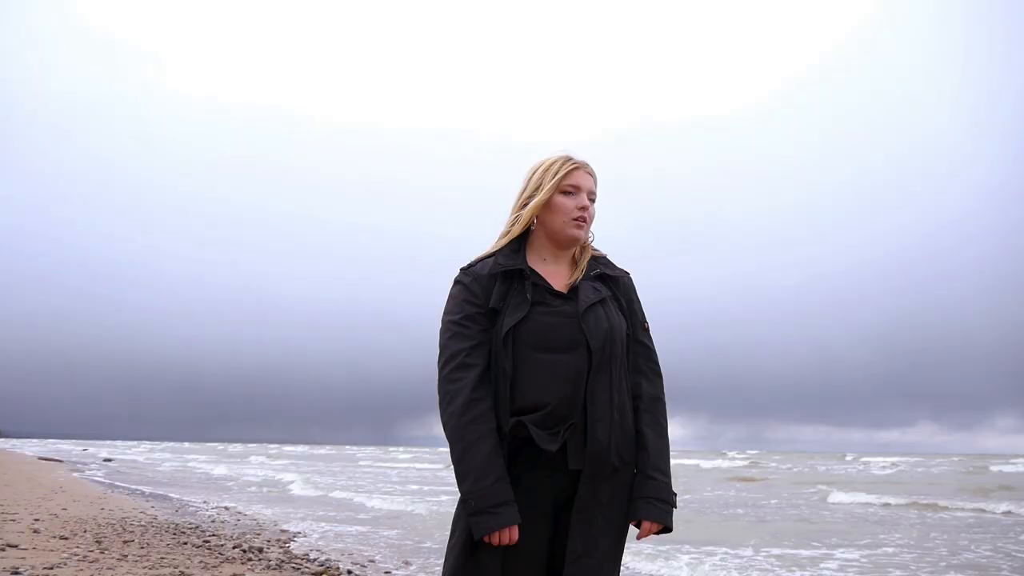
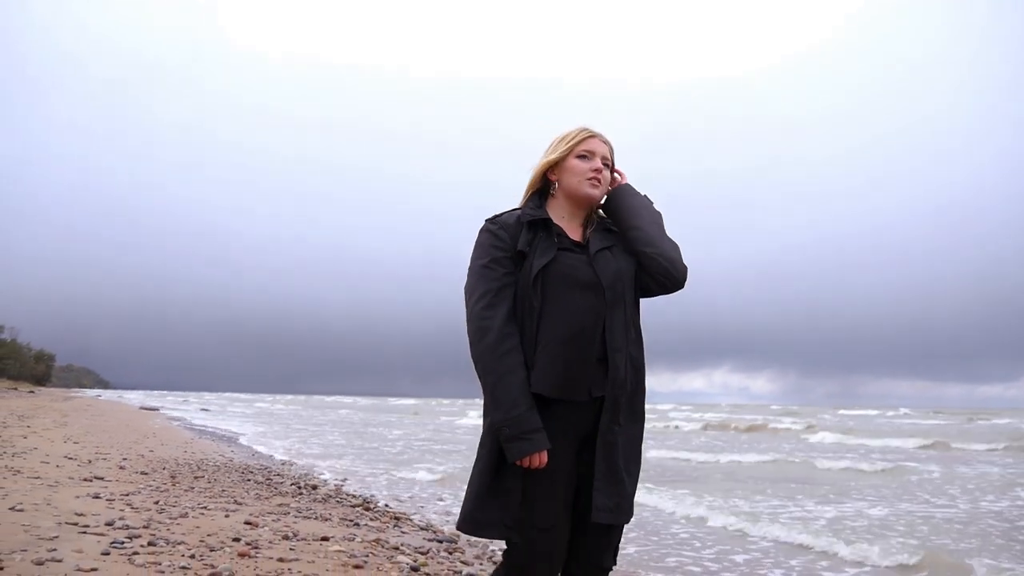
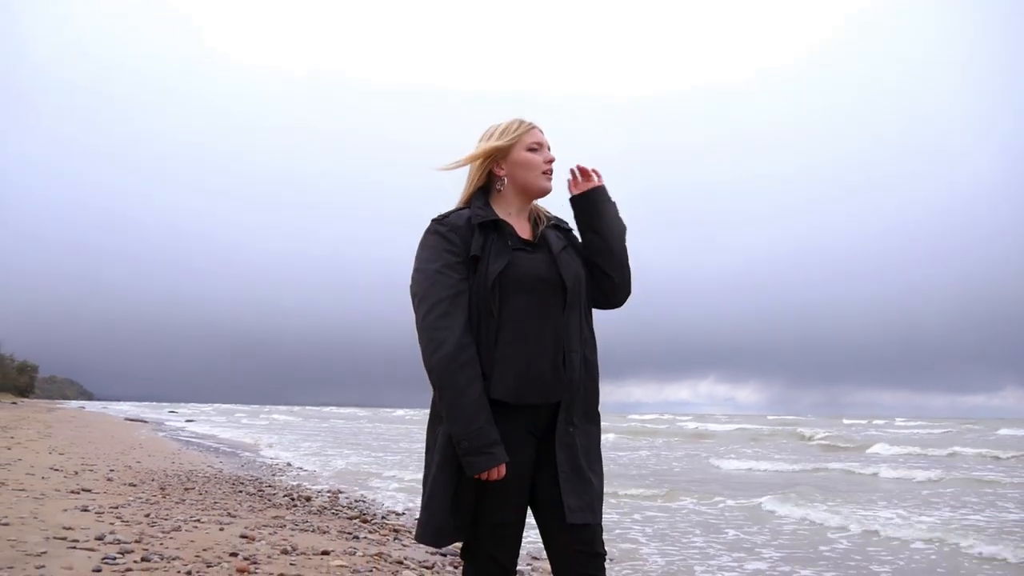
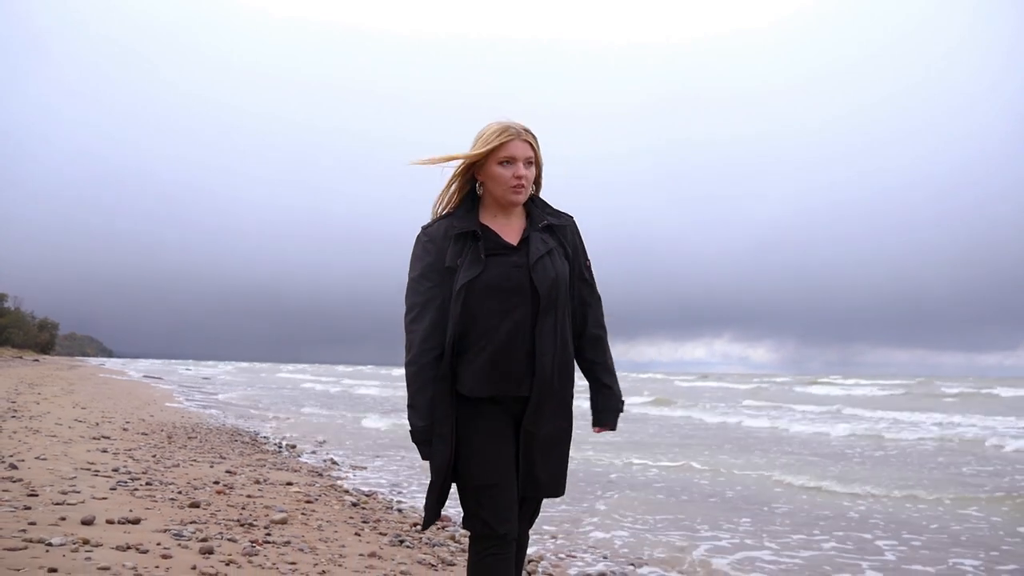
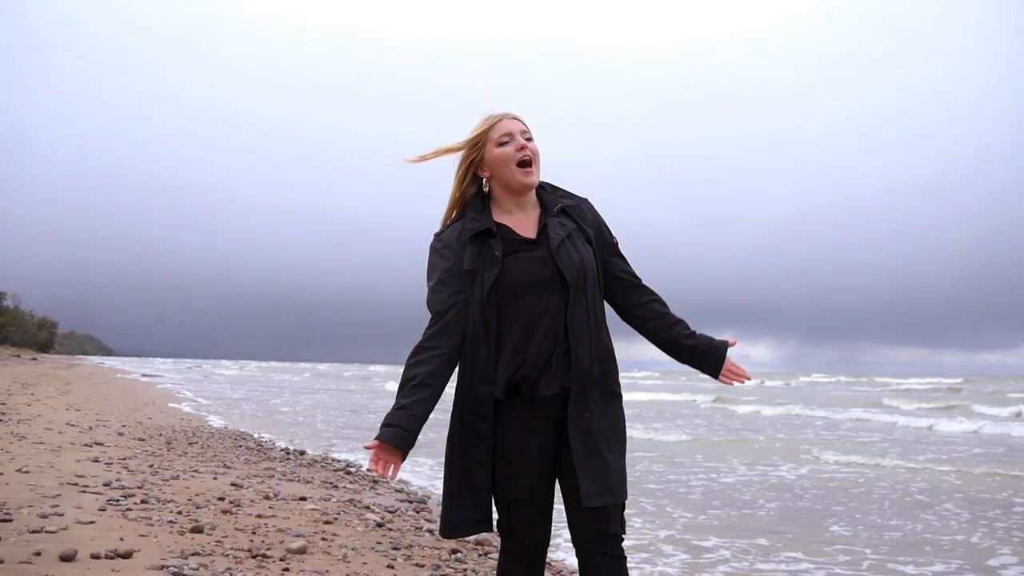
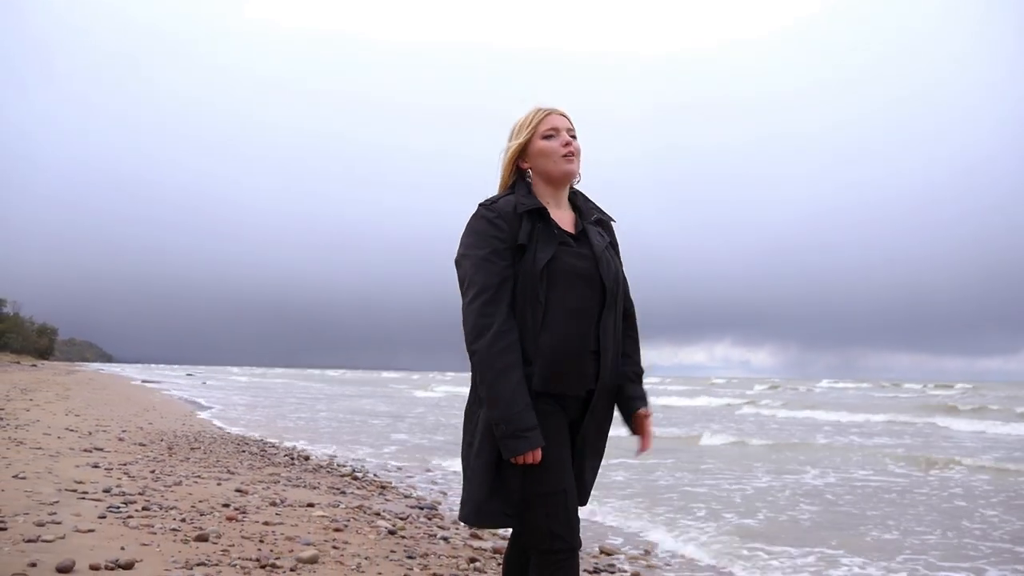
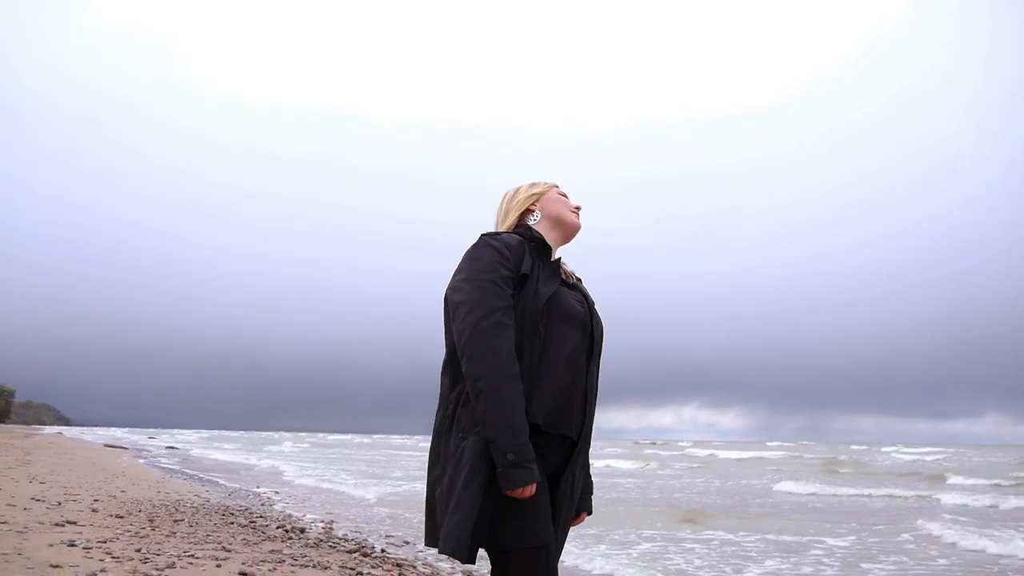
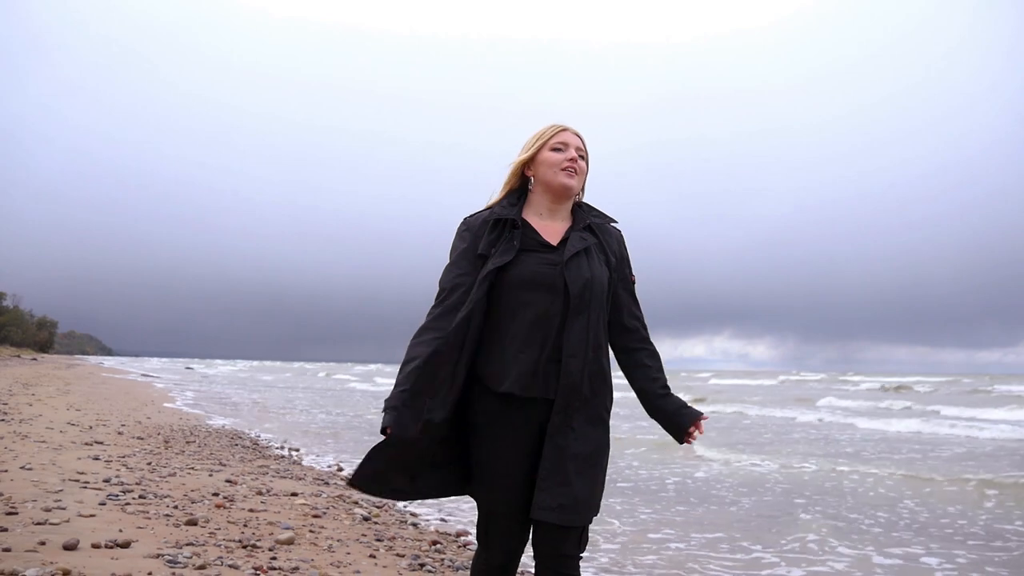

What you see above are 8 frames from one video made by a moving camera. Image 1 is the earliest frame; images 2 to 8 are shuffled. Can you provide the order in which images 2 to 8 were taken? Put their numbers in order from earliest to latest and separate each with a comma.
7, 3, 2, 6, 5, 8, 4
